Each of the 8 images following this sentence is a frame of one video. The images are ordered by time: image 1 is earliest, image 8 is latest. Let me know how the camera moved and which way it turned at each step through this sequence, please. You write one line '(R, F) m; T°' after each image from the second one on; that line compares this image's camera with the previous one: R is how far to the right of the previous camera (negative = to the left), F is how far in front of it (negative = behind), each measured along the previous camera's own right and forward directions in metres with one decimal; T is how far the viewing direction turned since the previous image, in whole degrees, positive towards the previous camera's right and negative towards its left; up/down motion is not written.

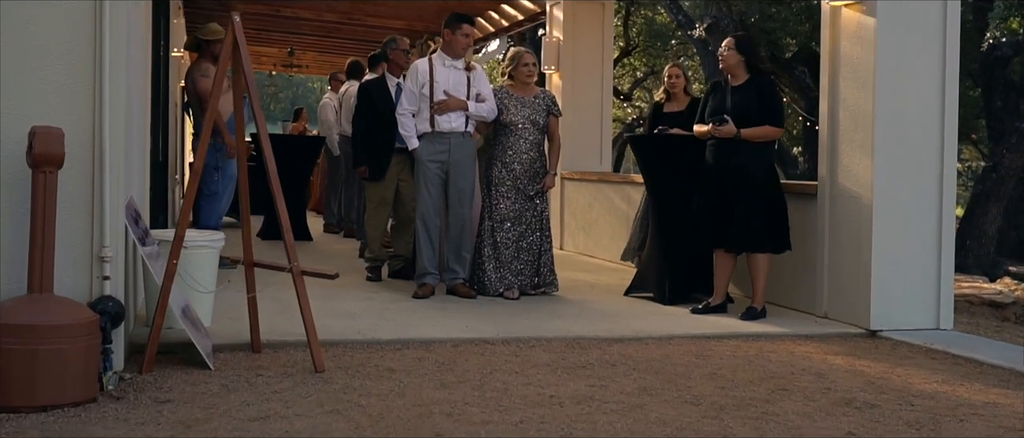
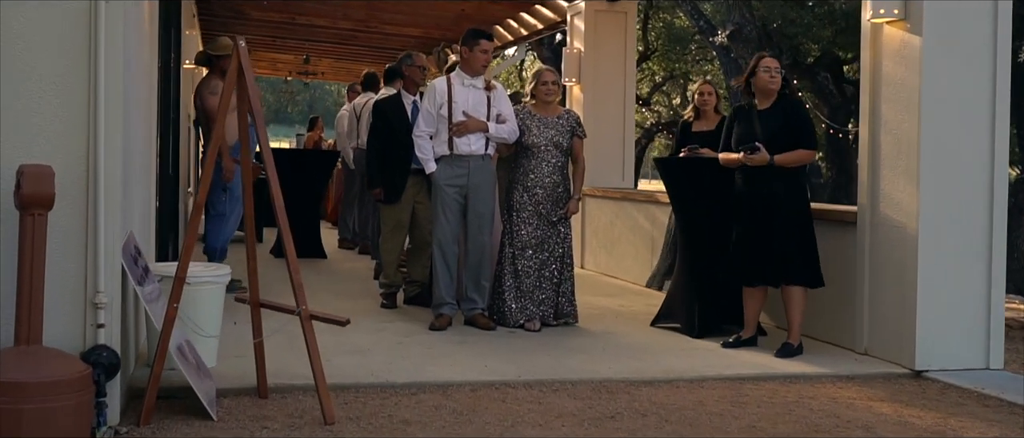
(0.0, +0.3) m; -1°
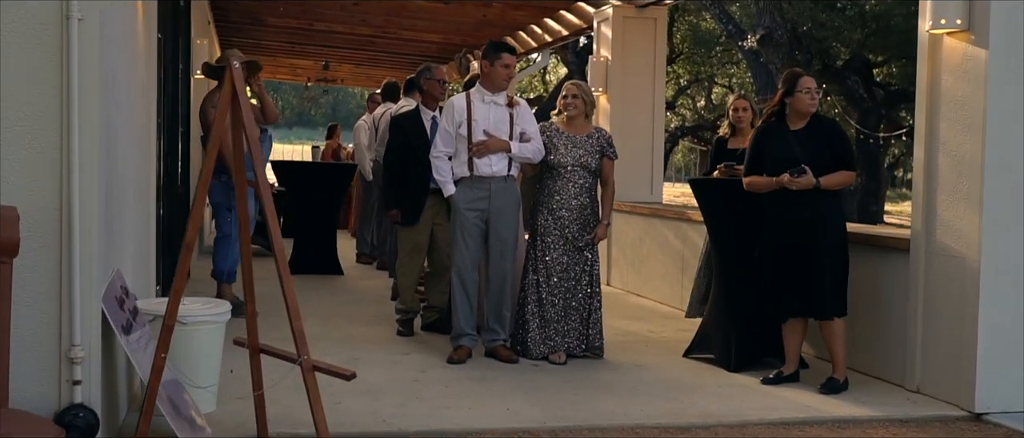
(0.0, +0.4) m; -1°
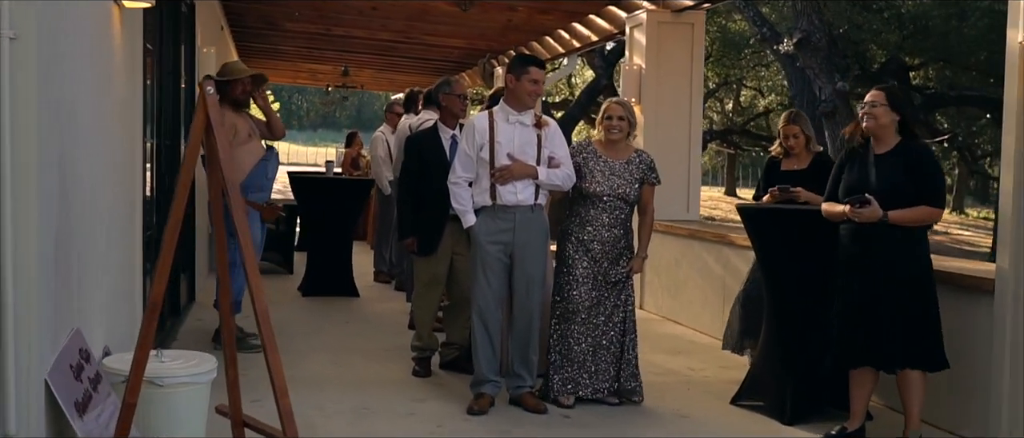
(0.0, +0.6) m; -1°
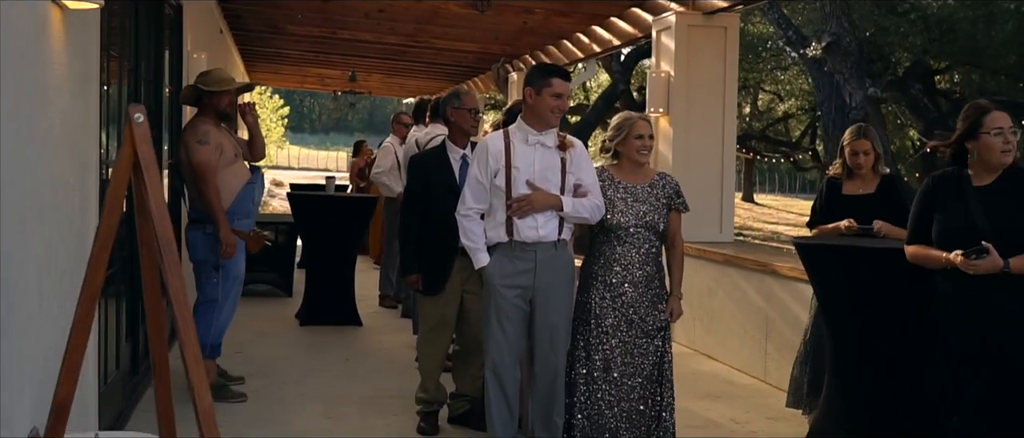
(0.0, +0.7) m; -1°
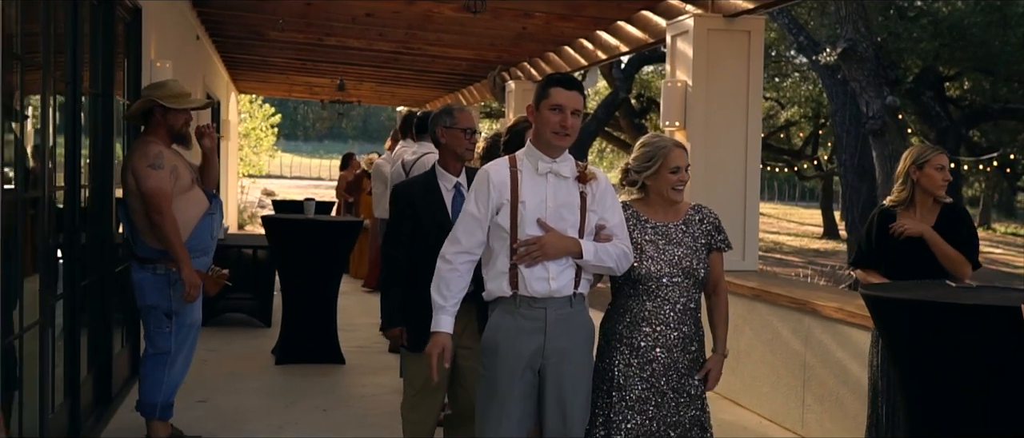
(0.0, +0.8) m; 0°
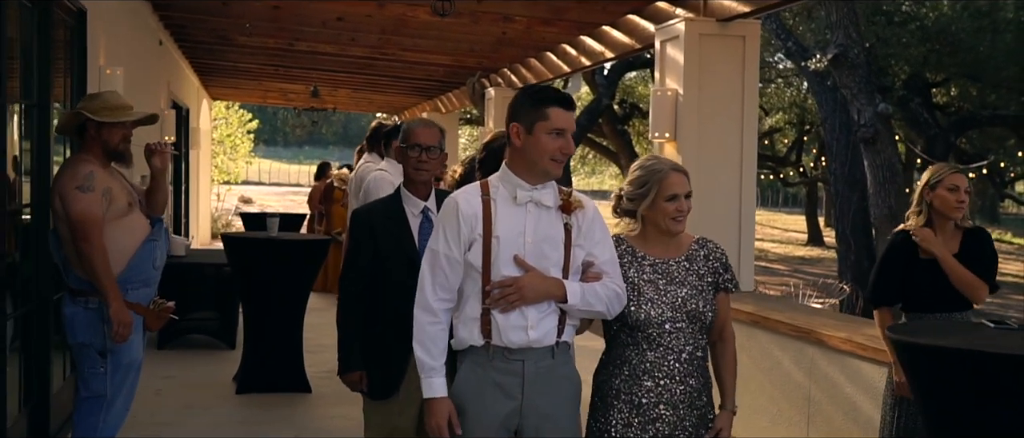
(0.0, +0.5) m; +1°
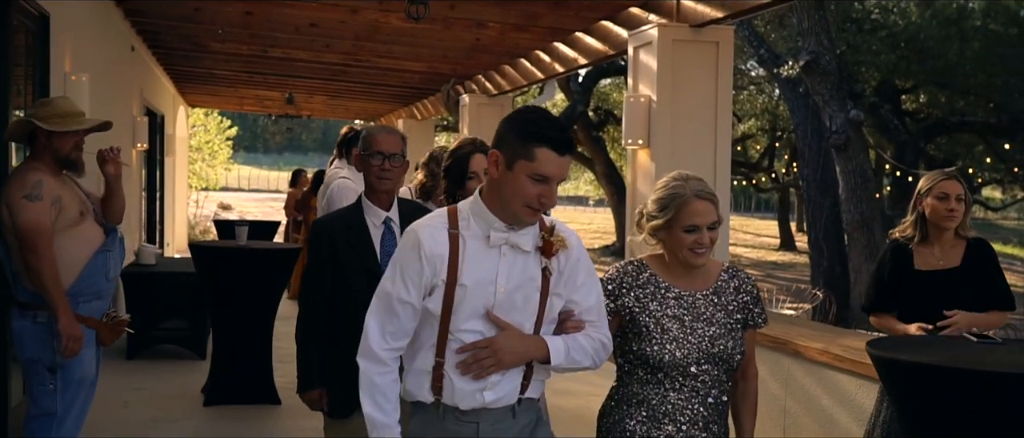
(0.0, +0.1) m; +1°
